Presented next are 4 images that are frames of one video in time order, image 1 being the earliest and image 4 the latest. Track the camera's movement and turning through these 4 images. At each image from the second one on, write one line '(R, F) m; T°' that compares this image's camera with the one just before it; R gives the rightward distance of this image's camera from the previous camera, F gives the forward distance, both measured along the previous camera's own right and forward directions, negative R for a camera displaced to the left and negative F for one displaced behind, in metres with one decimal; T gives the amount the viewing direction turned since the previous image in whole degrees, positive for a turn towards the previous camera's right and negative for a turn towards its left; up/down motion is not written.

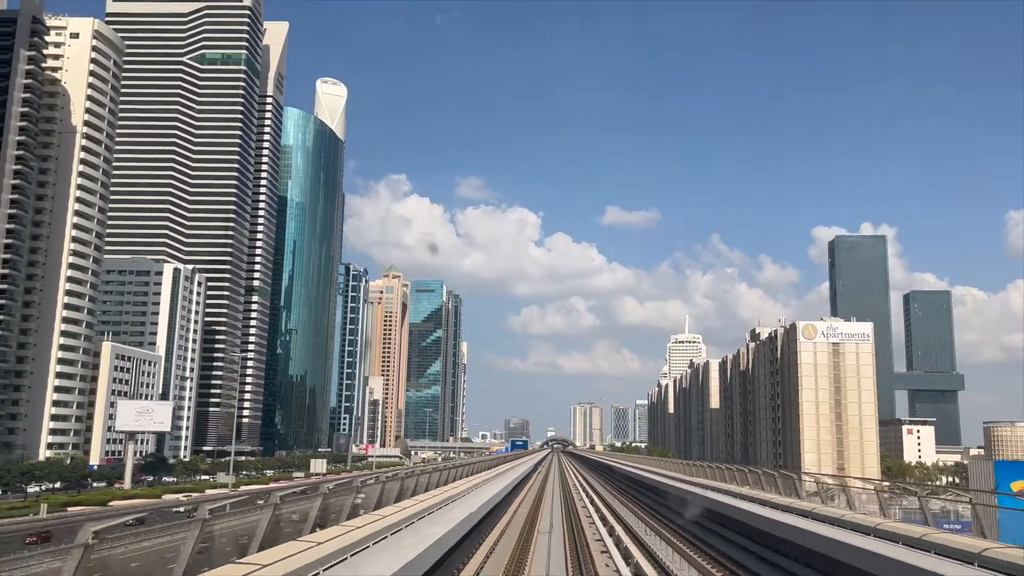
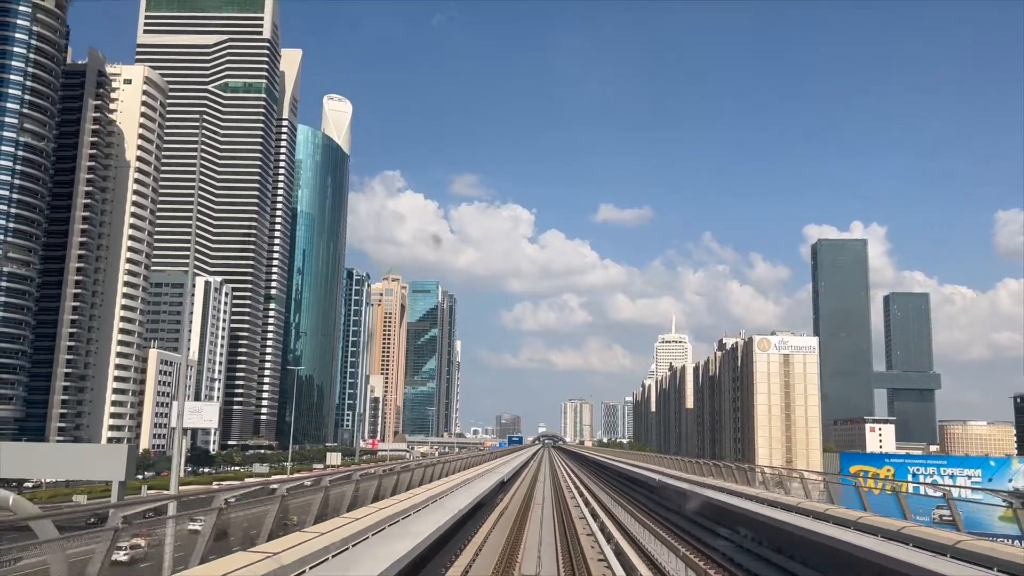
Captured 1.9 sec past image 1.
(-0.4, -9.4) m; +1°
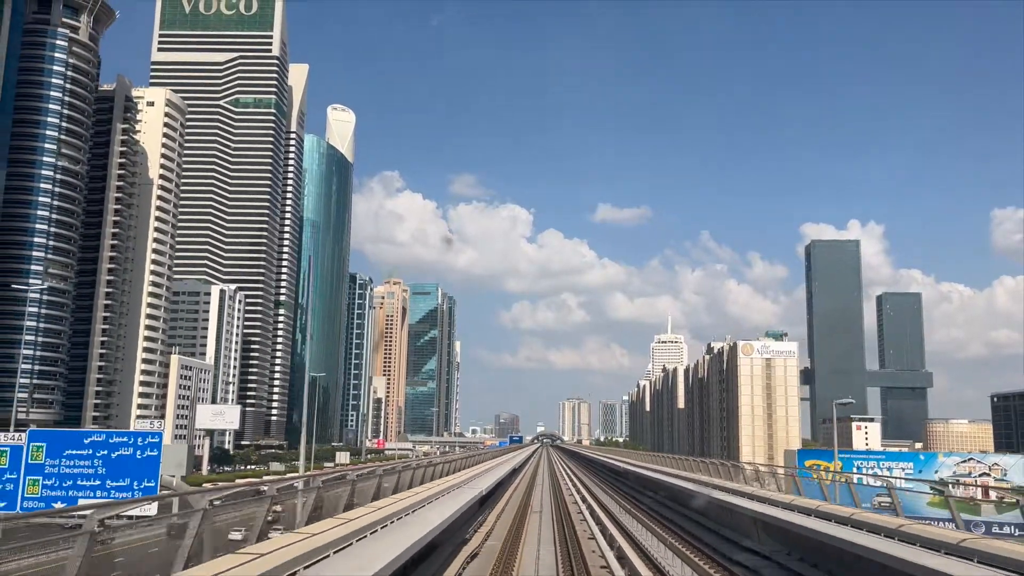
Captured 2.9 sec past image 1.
(-0.2, -4.7) m; 0°
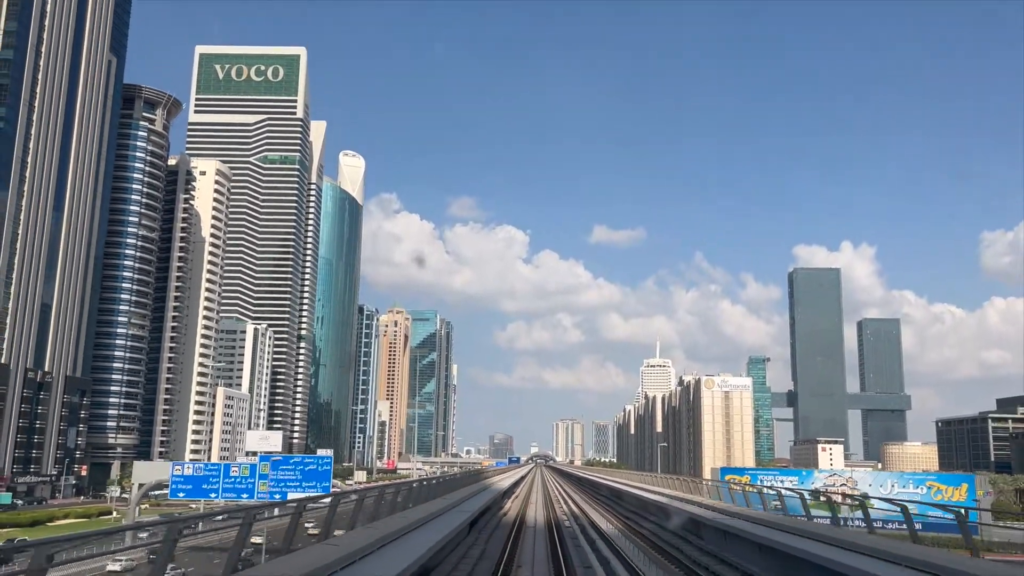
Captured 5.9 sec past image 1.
(-0.4, -13.3) m; 0°
